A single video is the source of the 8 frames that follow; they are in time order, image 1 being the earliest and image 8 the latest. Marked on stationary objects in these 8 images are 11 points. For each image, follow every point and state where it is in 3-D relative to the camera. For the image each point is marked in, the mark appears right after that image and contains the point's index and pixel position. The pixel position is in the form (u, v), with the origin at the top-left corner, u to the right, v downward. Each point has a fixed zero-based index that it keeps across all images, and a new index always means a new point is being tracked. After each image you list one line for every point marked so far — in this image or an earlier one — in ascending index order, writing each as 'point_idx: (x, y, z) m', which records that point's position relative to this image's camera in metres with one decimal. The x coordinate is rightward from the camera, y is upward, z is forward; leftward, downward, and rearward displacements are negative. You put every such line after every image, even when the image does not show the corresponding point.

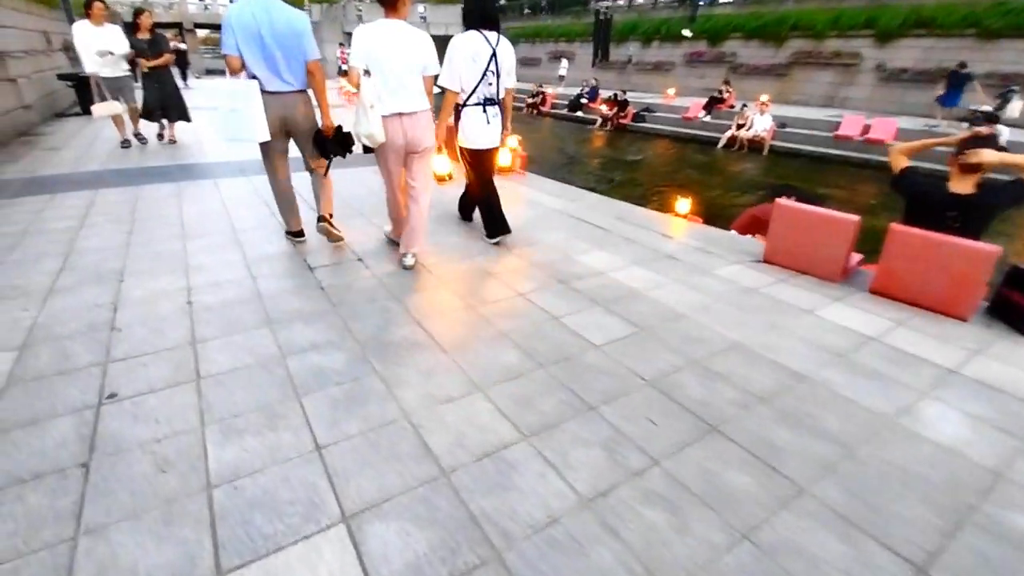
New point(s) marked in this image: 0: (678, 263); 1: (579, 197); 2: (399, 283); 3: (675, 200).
0: (+1.4, +0.2, +4.2) m
1: (+0.9, +1.2, +6.1) m
2: (-0.9, +0.1, +3.6) m
3: (+3.5, +1.9, +10.5) m
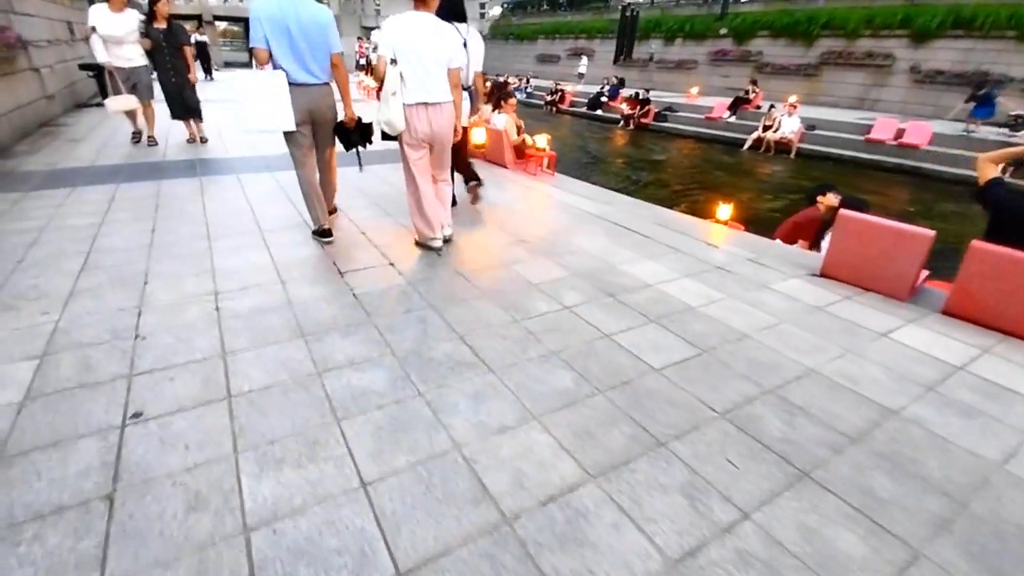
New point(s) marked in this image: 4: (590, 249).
0: (+1.8, +0.1, +3.9) m
1: (+1.2, +1.1, +5.9) m
2: (-0.6, 0.0, +3.4) m
3: (+4.0, +1.8, +10.1) m
4: (+0.7, +0.4, +4.3) m
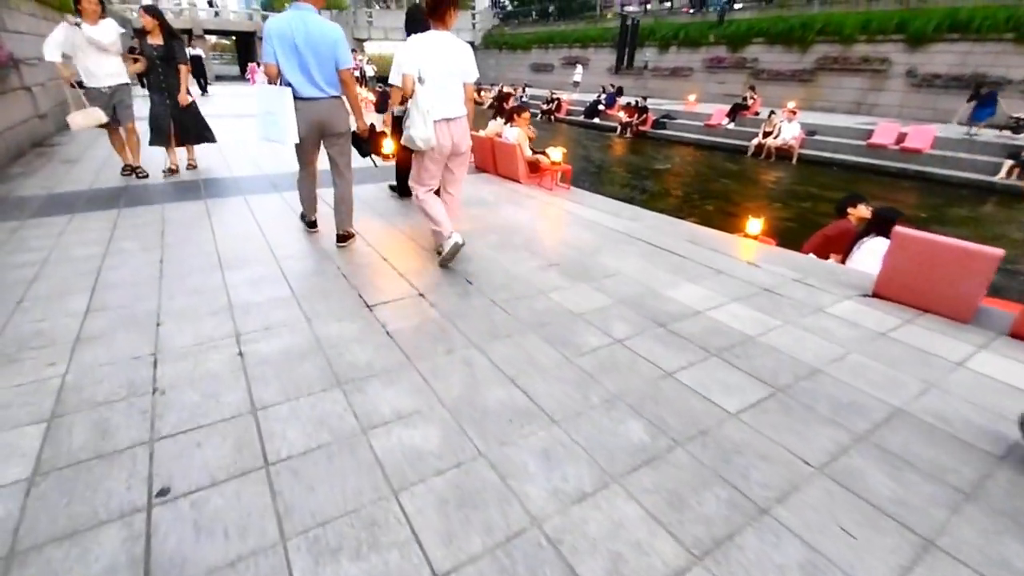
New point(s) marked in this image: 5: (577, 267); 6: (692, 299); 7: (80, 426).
0: (+2.1, -0.1, +3.7) m
1: (+1.5, +0.9, +5.7) m
2: (-0.3, -0.2, +3.2) m
3: (+4.2, +1.5, +10.0) m
4: (+1.0, +0.1, +4.0) m
5: (+0.6, +0.2, +4.1) m
6: (+1.4, -0.1, +3.6) m
7: (-2.0, -0.6, +2.2) m
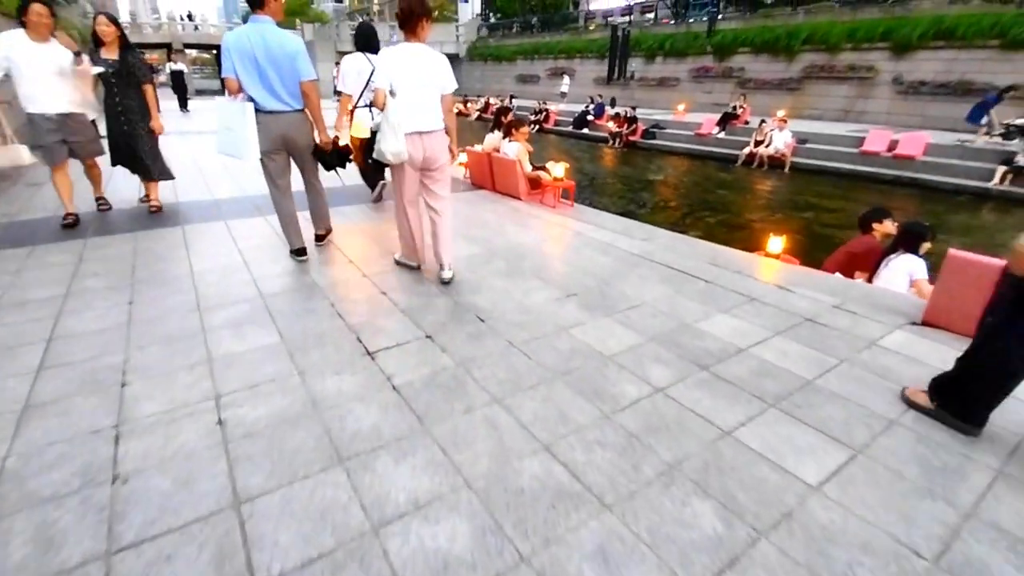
0: (+2.2, -0.3, +3.3) m
1: (+1.5, +0.6, +5.3) m
2: (-0.1, -0.5, +2.8) m
3: (+4.2, +1.2, +9.7) m
4: (+1.1, -0.1, +3.7) m
5: (+0.7, -0.1, +3.8) m
6: (+1.5, -0.3, +3.2) m
7: (-1.8, -0.9, +1.7) m
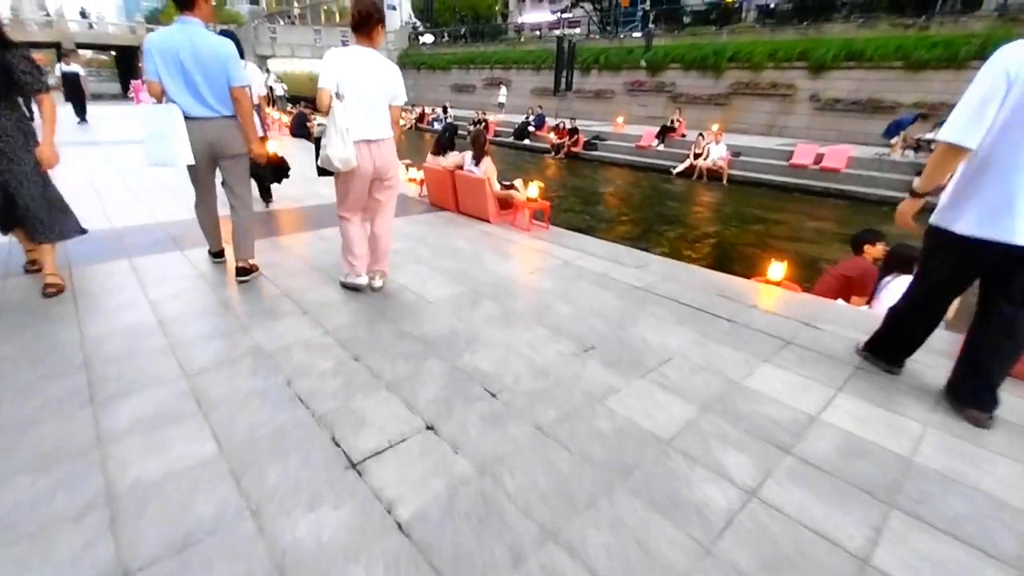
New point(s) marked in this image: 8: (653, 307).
0: (+2.3, -0.6, +2.9) m
1: (+1.3, +0.3, +4.8) m
2: (+0.1, -0.8, +2.1) m
3: (+3.3, +0.9, +9.5) m
4: (+1.1, -0.4, +3.1) m
5: (+0.7, -0.4, +3.1) m
6: (+1.6, -0.6, +2.7) m
7: (-1.5, -1.3, +0.8) m
8: (+1.1, -0.2, +3.8) m
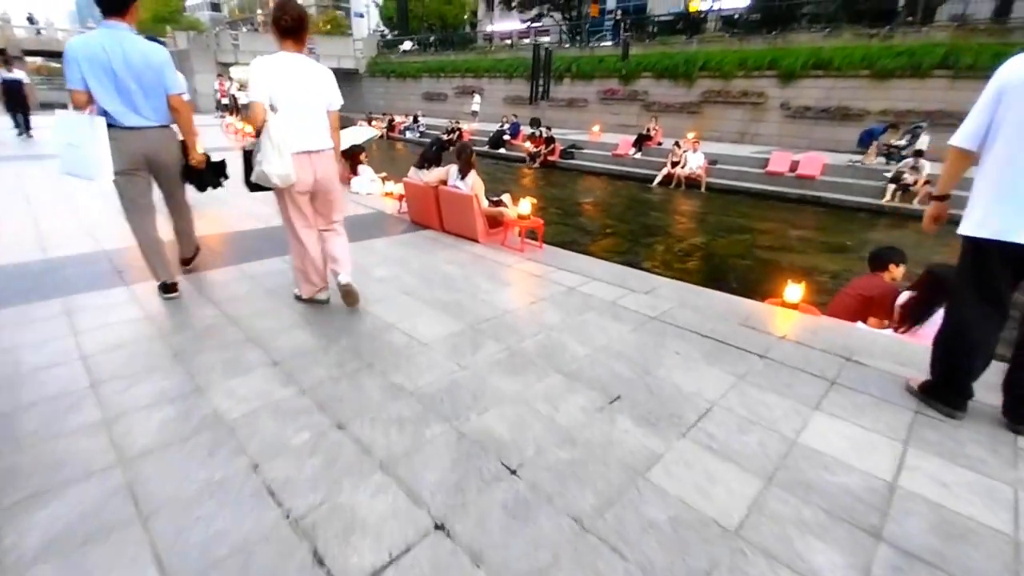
0: (+2.4, -0.8, +2.6) m
1: (+1.3, 0.0, +4.5) m
2: (+0.2, -1.0, +1.6) m
3: (+3.0, +0.6, +9.3) m
4: (+1.2, -0.6, +2.7) m
5: (+0.8, -0.6, +2.7) m
6: (+1.7, -0.8, +2.4) m
7: (-1.2, -1.5, +0.2) m
8: (+1.2, -0.4, +3.4) m
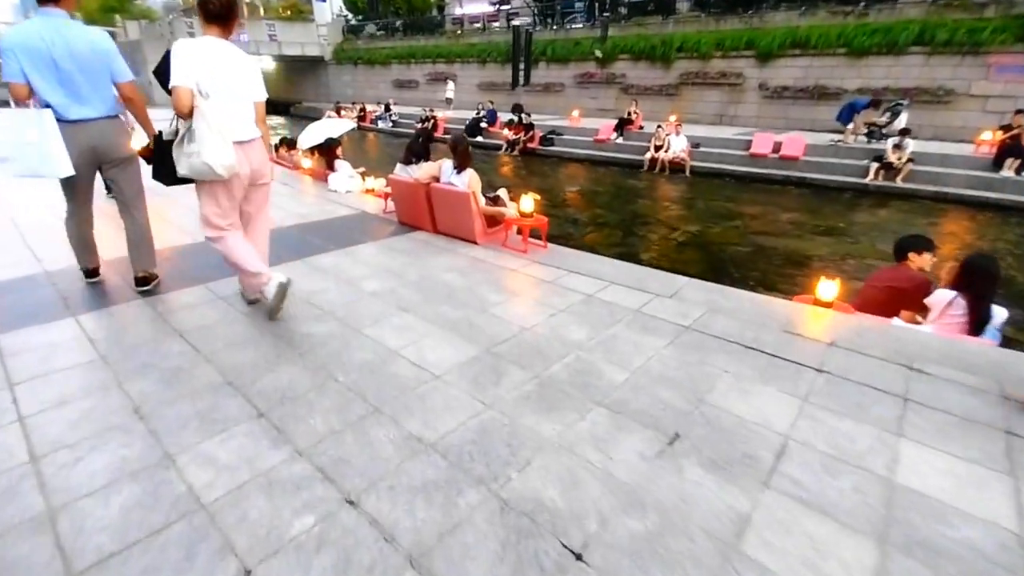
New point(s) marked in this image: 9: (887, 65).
0: (+2.6, -0.8, +2.3) m
1: (+1.4, 0.0, +4.1) m
2: (+0.5, -1.2, +1.2) m
3: (+2.8, +0.8, +8.9) m
4: (+1.4, -0.7, +2.3) m
5: (+1.0, -0.7, +2.3) m
6: (+1.9, -0.9, +2.0) m
7: (-0.9, -1.8, -0.2) m
8: (+1.3, -0.4, +3.0) m
9: (+12.3, +7.3, +15.5) m
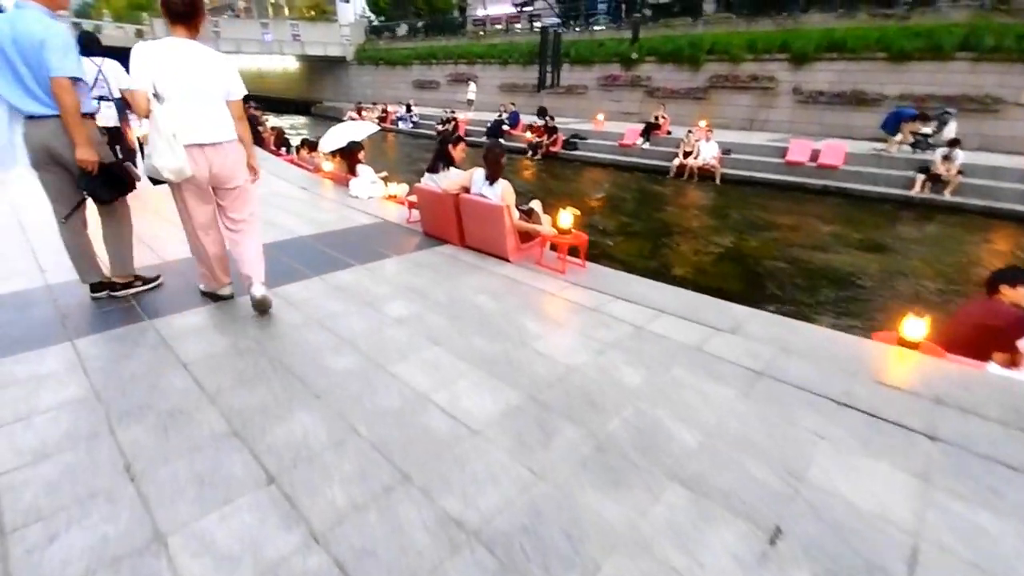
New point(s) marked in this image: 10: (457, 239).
0: (+2.8, -1.1, +1.8) m
1: (+1.7, -0.3, +3.6) m
2: (+0.7, -1.4, +0.8) m
3: (+3.3, +0.5, +8.4) m
4: (+1.6, -1.0, +1.9) m
5: (+1.2, -0.9, +1.9) m
6: (+2.2, -1.1, +1.5) m
7: (-0.7, -1.9, -0.6) m
8: (+1.6, -0.7, +2.5) m
9: (+13.1, +6.8, +14.7) m
10: (-0.6, +0.5, +5.1) m
